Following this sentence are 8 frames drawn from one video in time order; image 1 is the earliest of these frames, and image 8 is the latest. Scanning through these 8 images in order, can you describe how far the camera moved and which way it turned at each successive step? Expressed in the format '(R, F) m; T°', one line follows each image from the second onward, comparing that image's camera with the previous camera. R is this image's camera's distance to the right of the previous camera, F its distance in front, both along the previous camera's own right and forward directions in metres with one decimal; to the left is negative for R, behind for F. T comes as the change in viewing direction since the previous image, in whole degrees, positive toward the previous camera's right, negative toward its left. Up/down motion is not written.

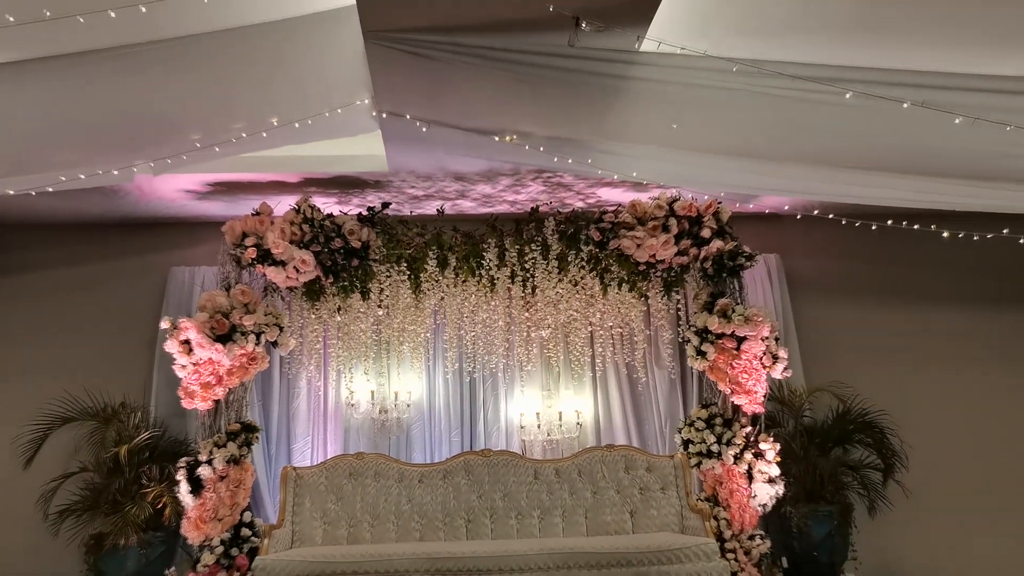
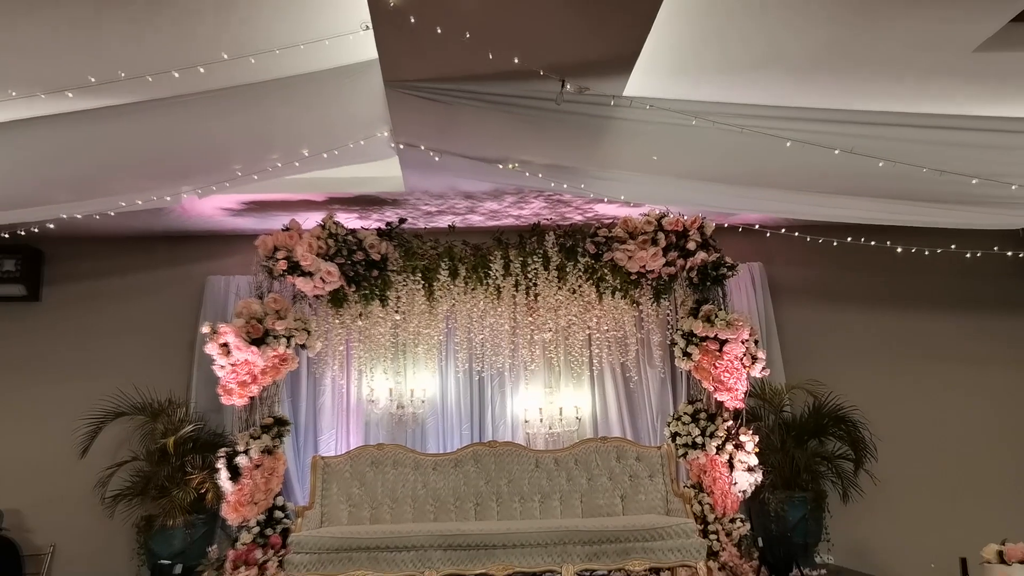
(0.0, -0.4) m; -1°
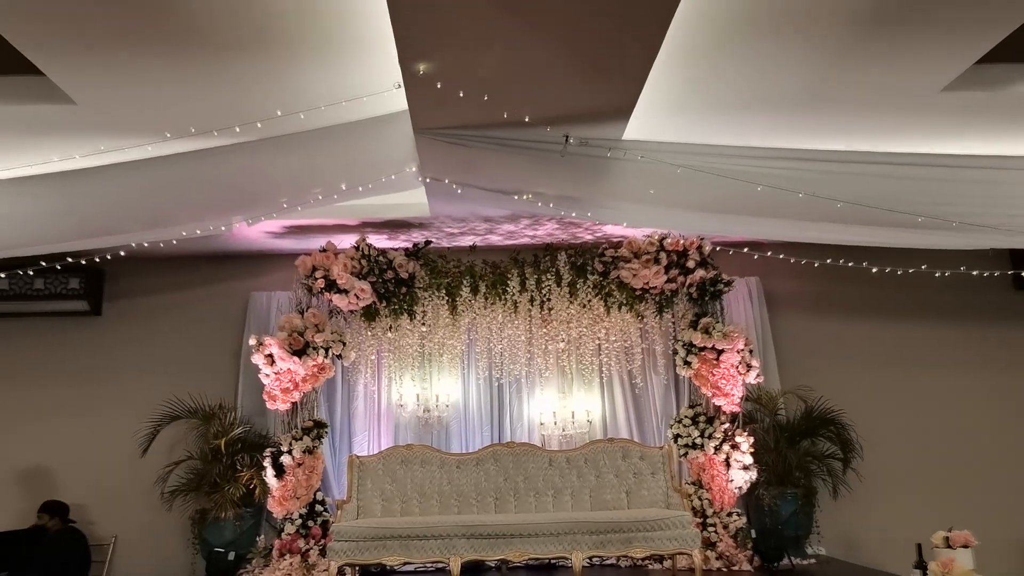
(0.0, -0.4) m; -1°
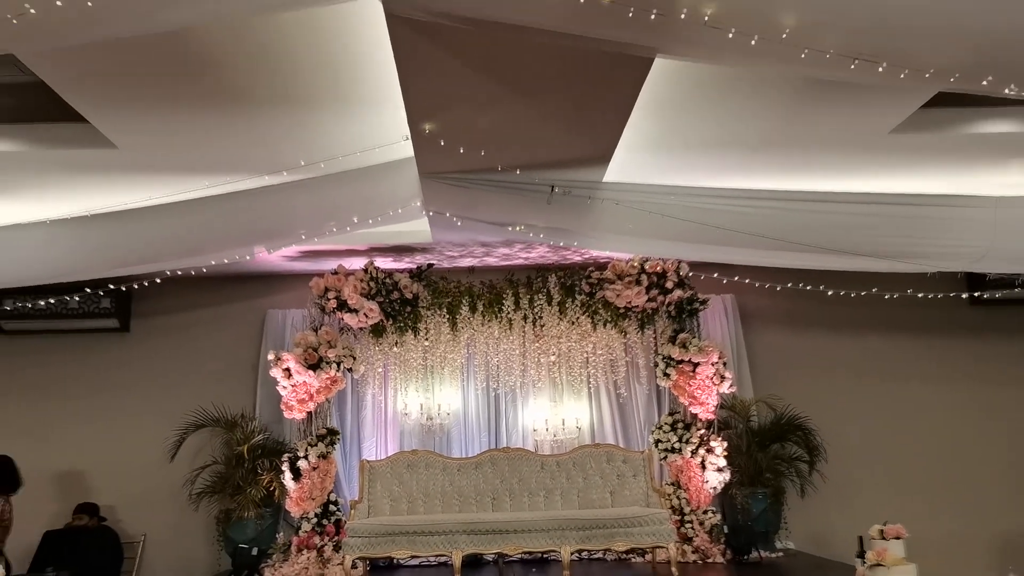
(0.0, -0.5) m; 0°
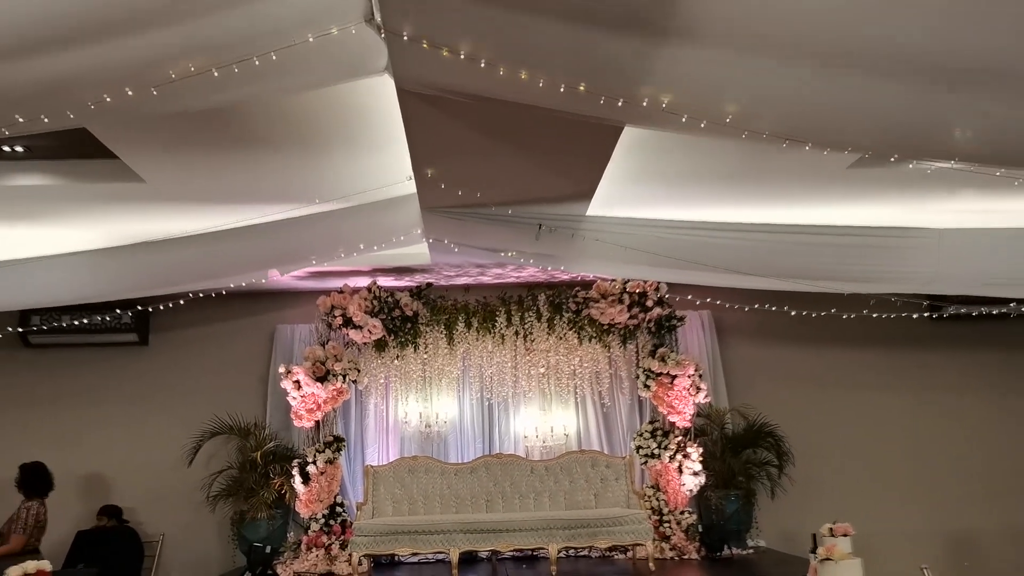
(0.0, -0.4) m; 0°
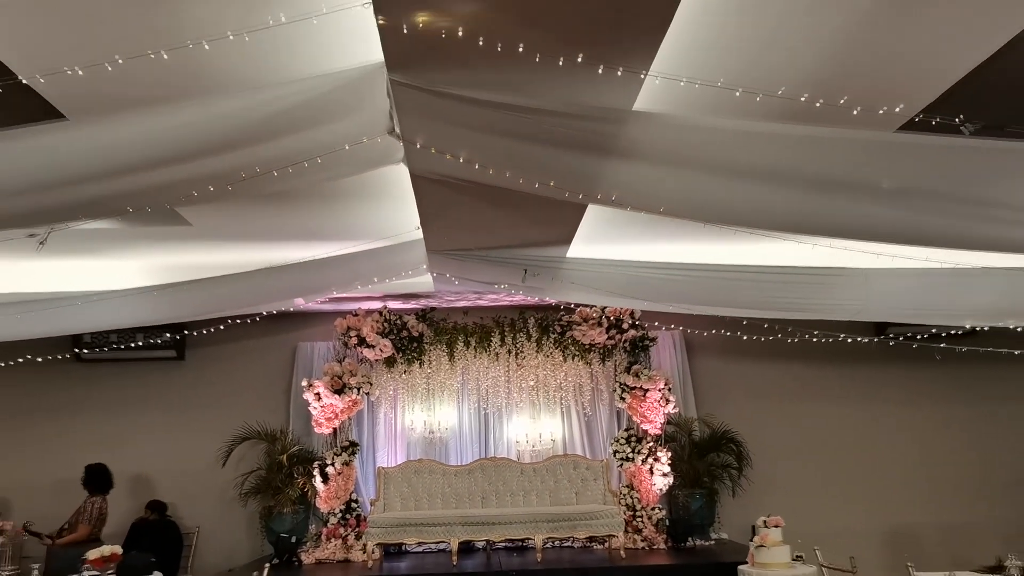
(+0.1, -0.8) m; 0°
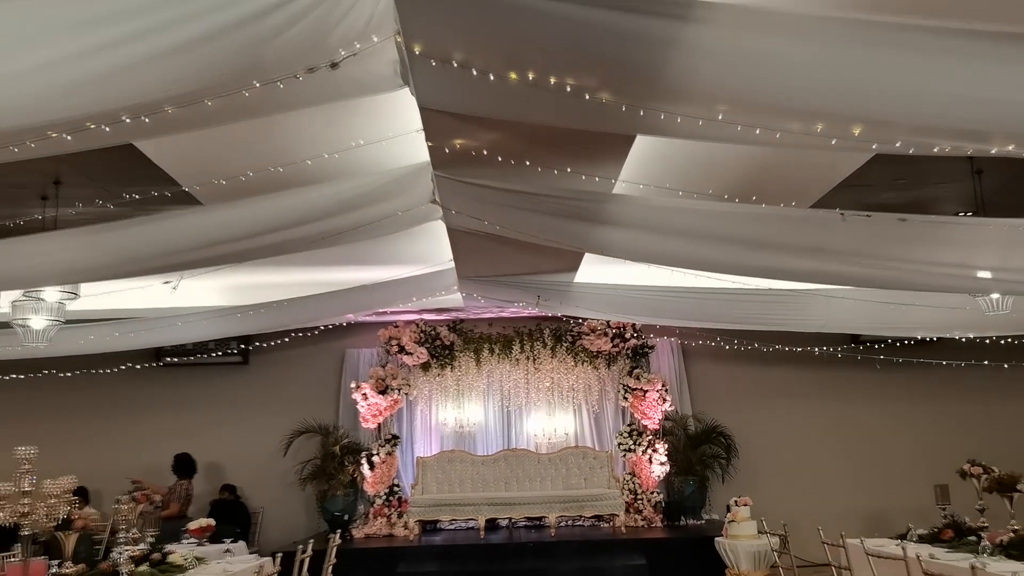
(+0.1, -1.0) m; -2°
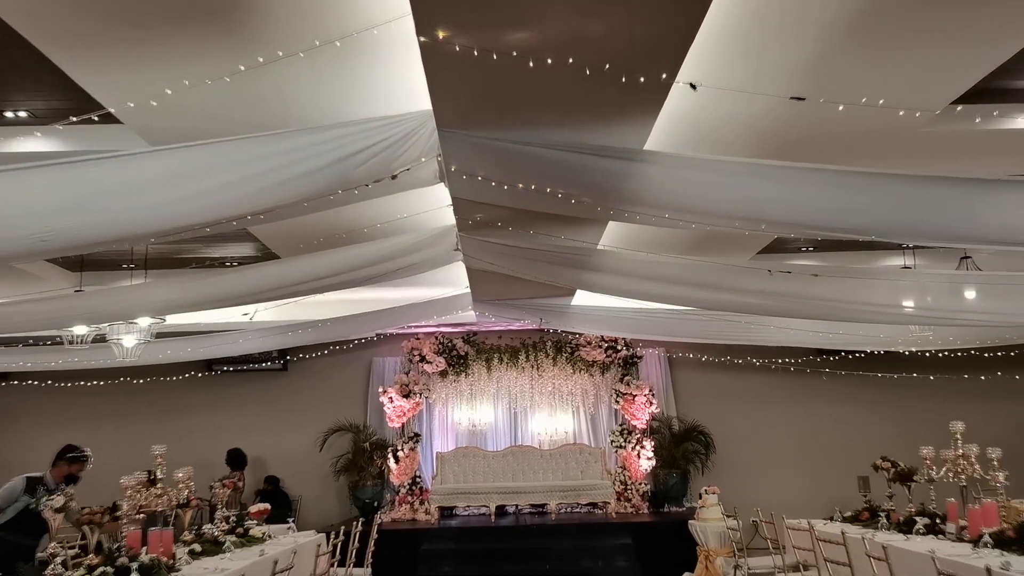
(0.0, -1.1) m; 0°
